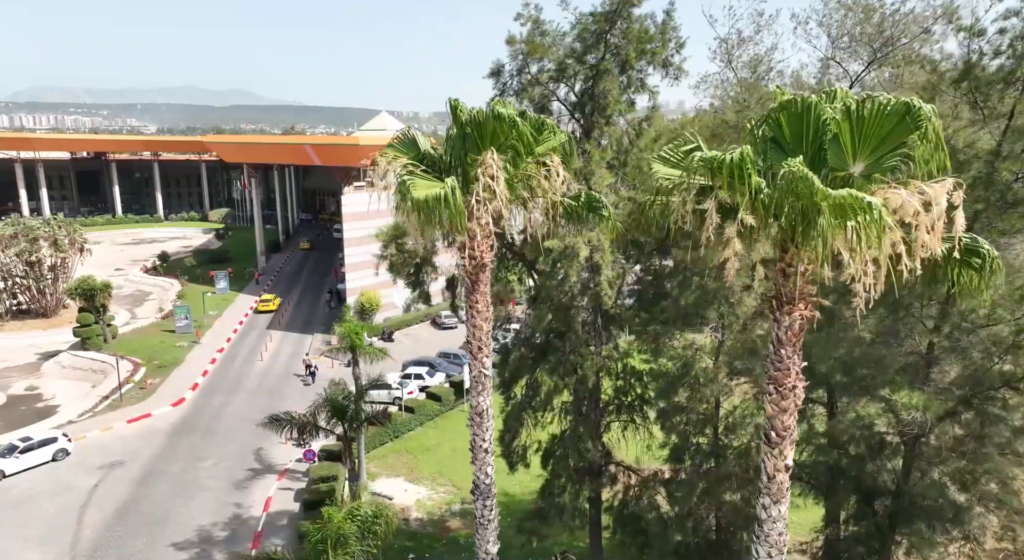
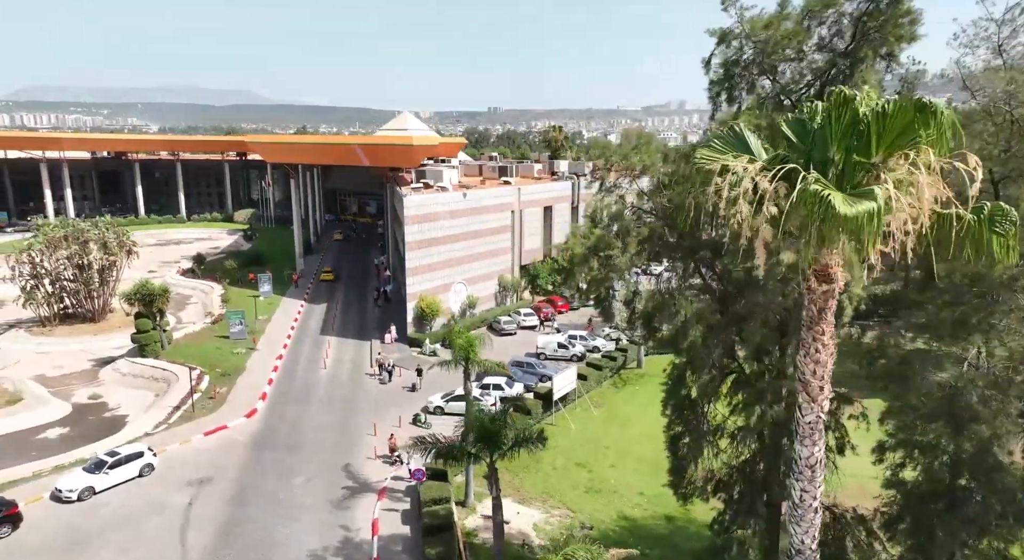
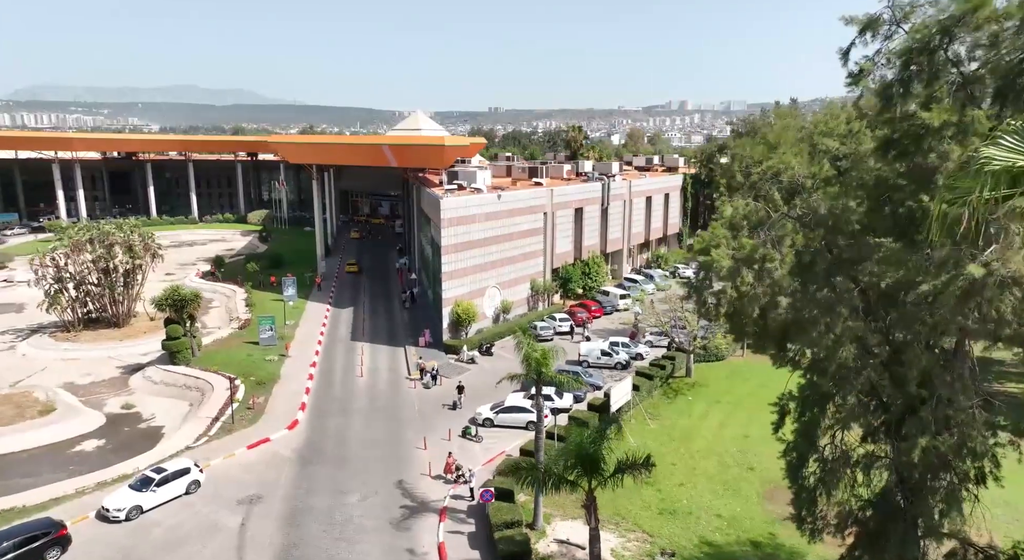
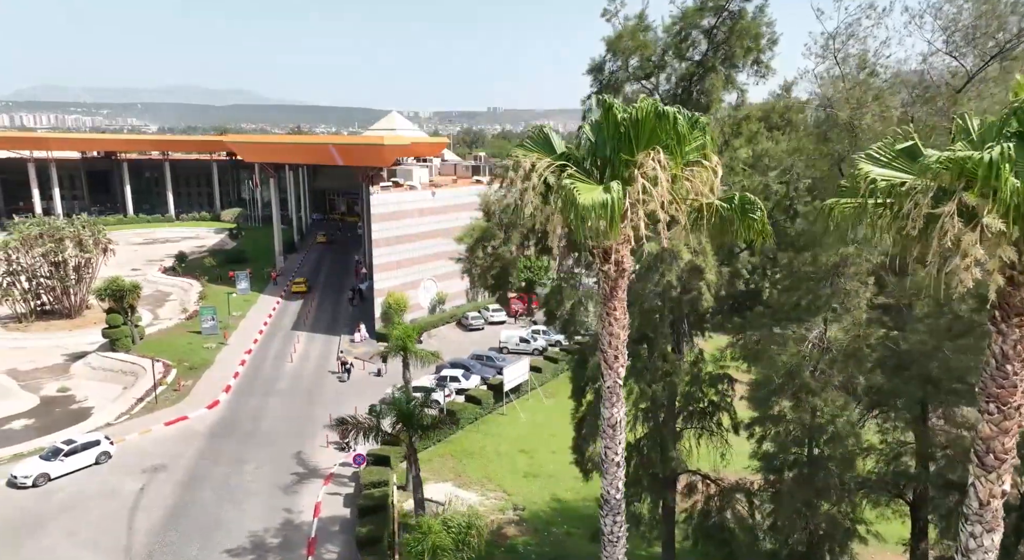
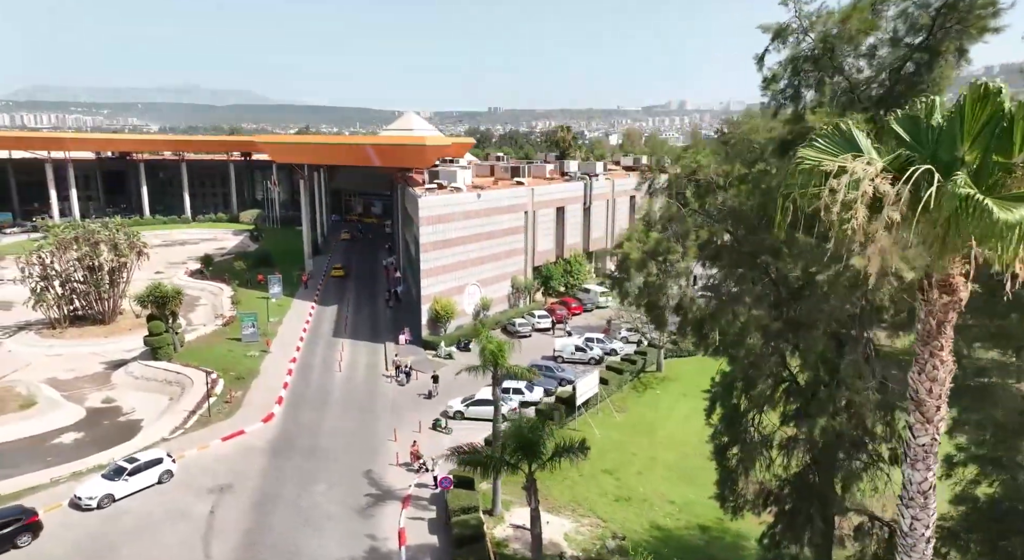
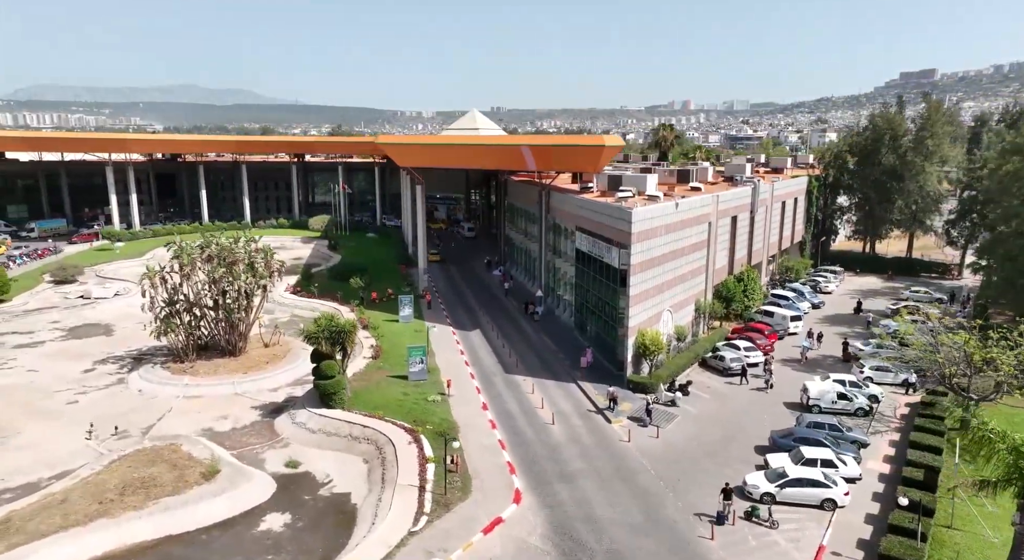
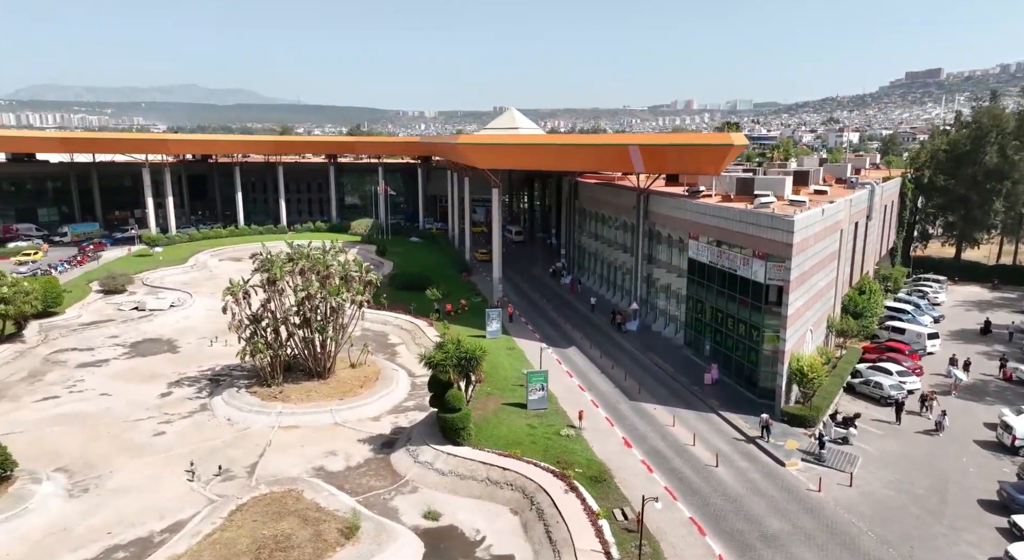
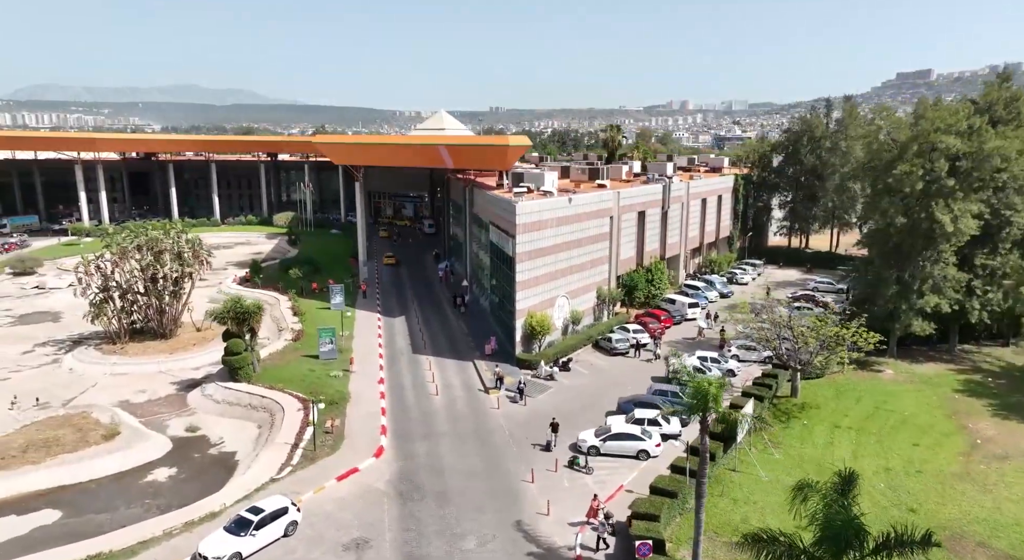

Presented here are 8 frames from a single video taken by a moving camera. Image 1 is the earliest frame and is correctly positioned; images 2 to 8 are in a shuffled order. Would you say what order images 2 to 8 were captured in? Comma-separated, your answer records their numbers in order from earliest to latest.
4, 2, 5, 3, 8, 6, 7
